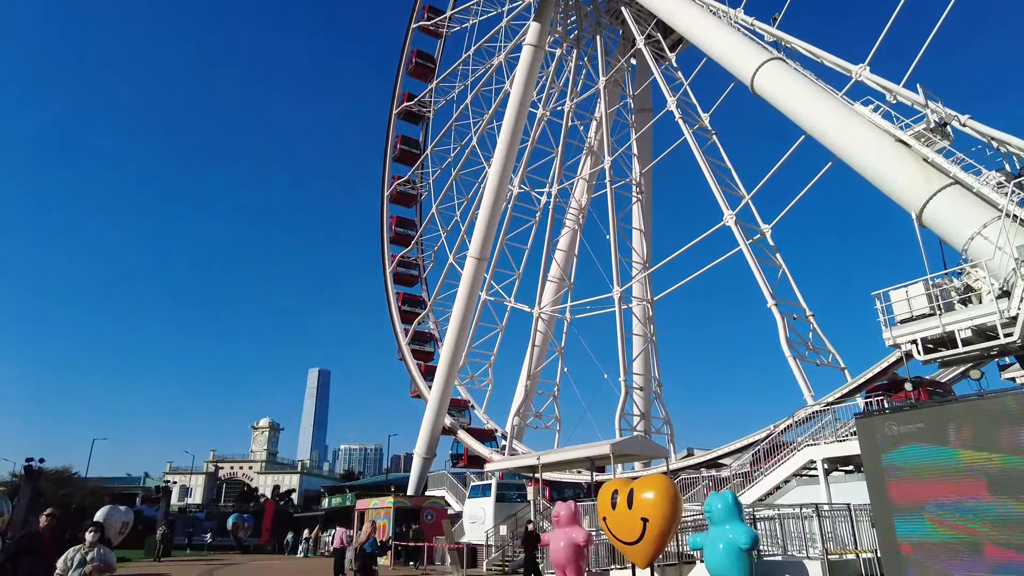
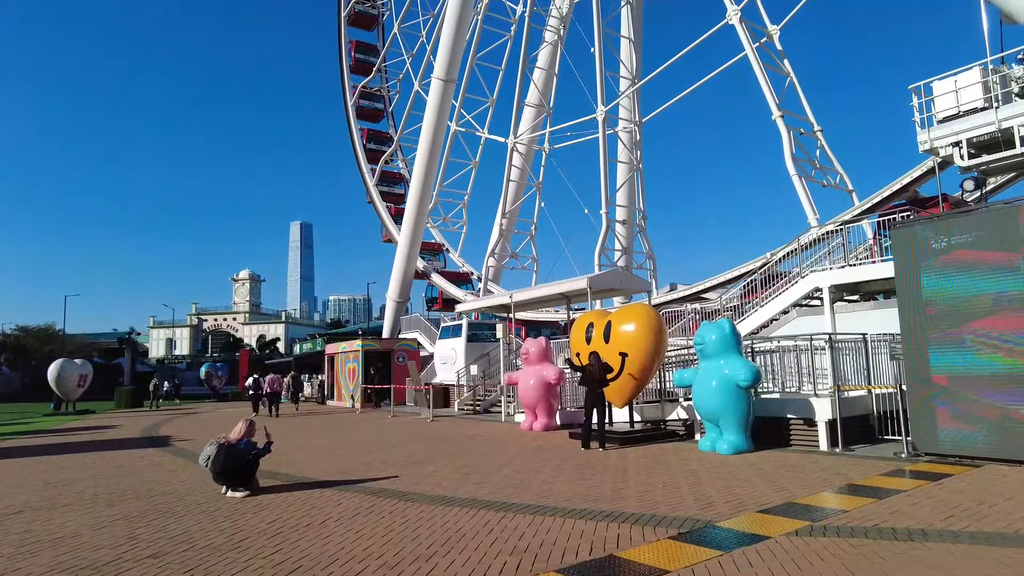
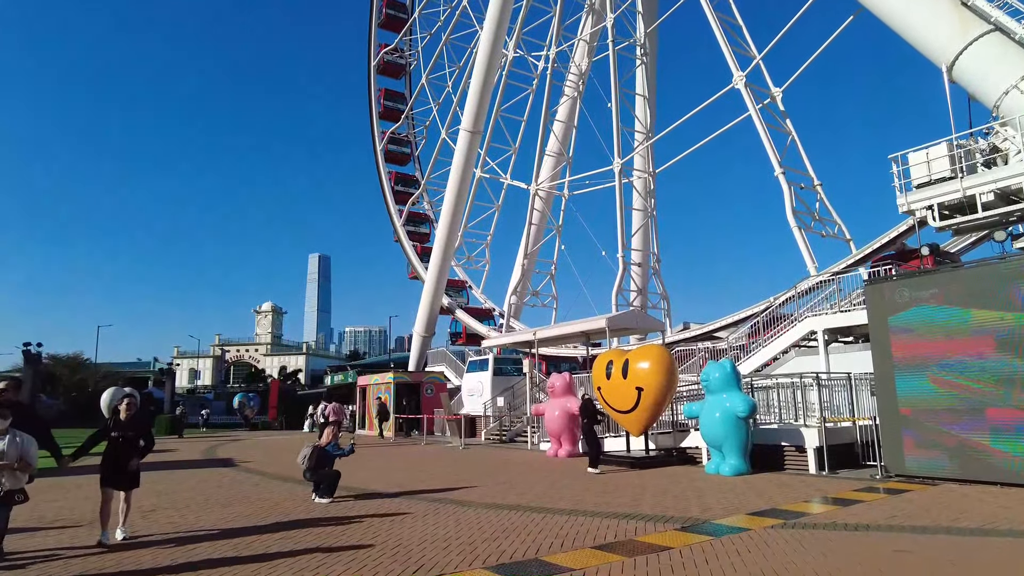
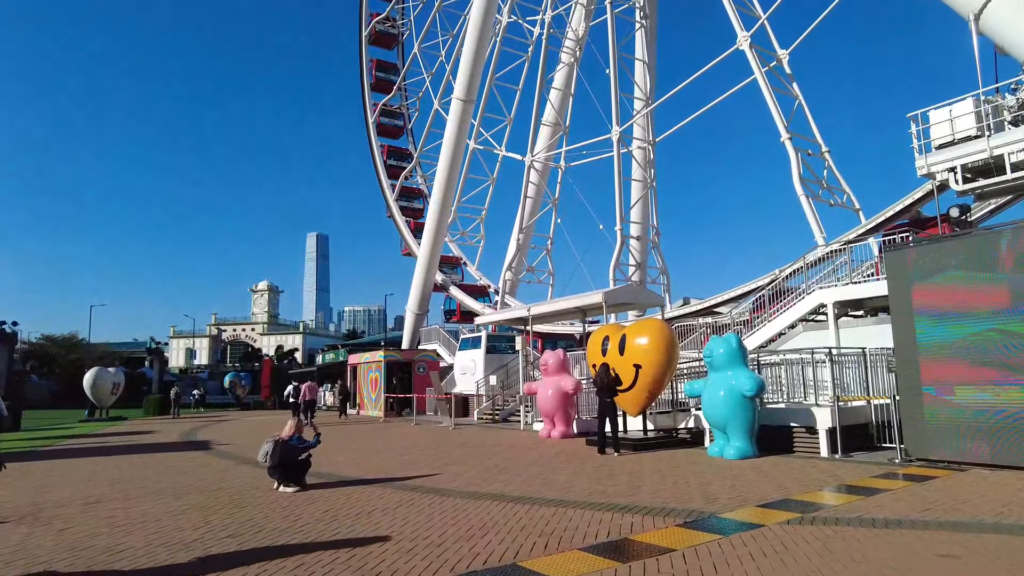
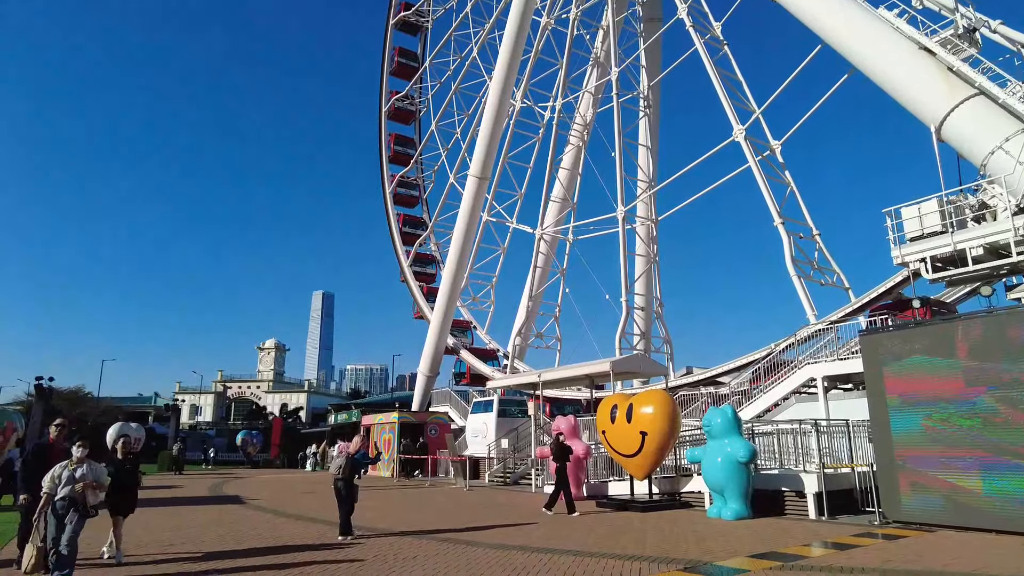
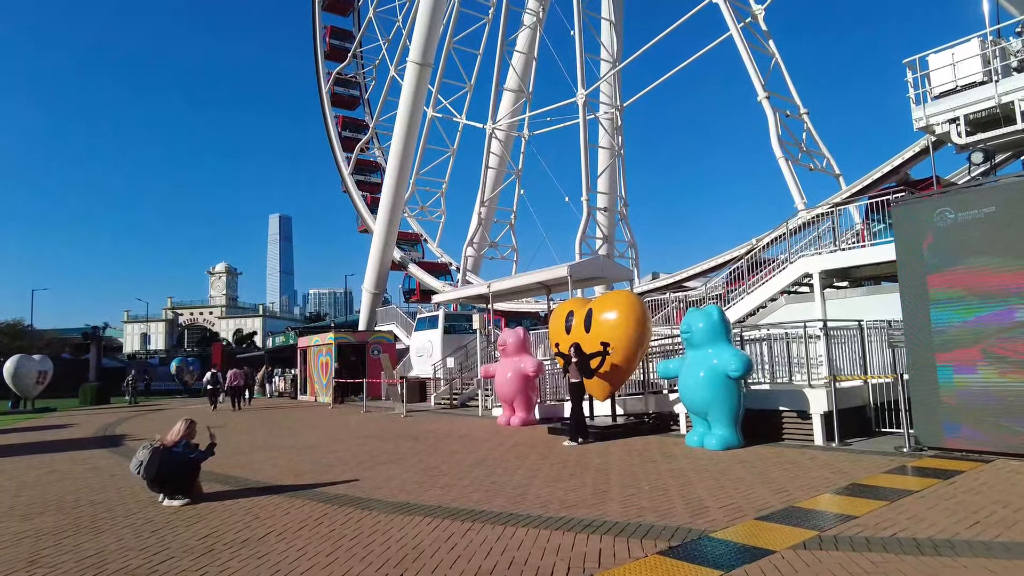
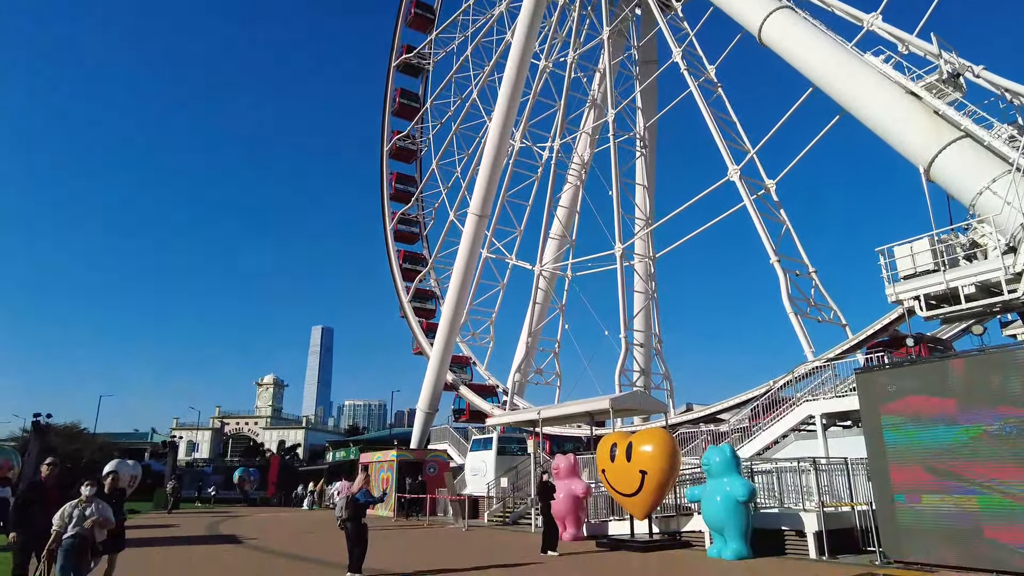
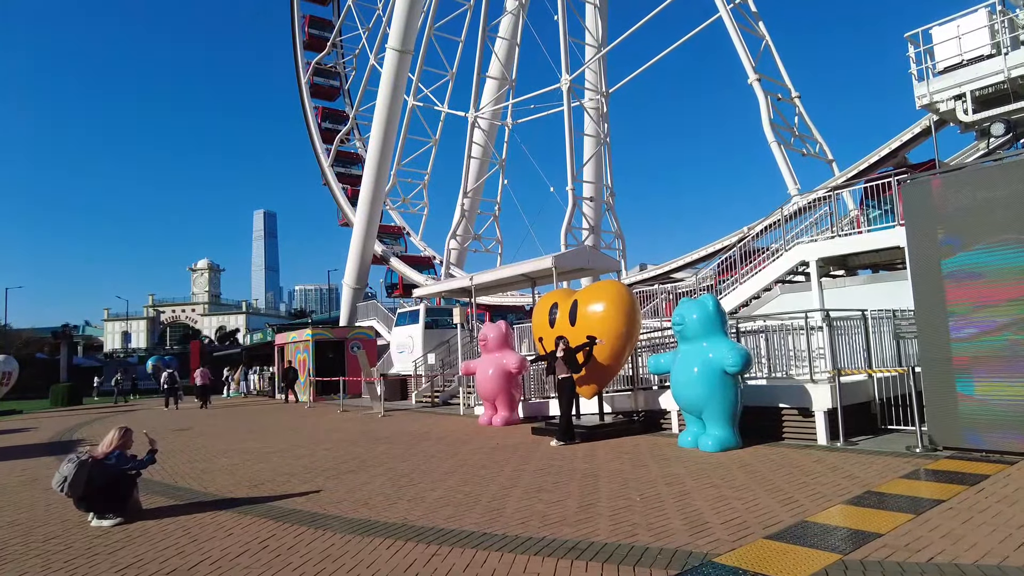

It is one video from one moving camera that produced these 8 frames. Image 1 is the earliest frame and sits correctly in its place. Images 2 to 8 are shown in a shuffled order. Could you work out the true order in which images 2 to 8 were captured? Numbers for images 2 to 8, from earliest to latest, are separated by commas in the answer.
7, 5, 3, 4, 2, 6, 8
